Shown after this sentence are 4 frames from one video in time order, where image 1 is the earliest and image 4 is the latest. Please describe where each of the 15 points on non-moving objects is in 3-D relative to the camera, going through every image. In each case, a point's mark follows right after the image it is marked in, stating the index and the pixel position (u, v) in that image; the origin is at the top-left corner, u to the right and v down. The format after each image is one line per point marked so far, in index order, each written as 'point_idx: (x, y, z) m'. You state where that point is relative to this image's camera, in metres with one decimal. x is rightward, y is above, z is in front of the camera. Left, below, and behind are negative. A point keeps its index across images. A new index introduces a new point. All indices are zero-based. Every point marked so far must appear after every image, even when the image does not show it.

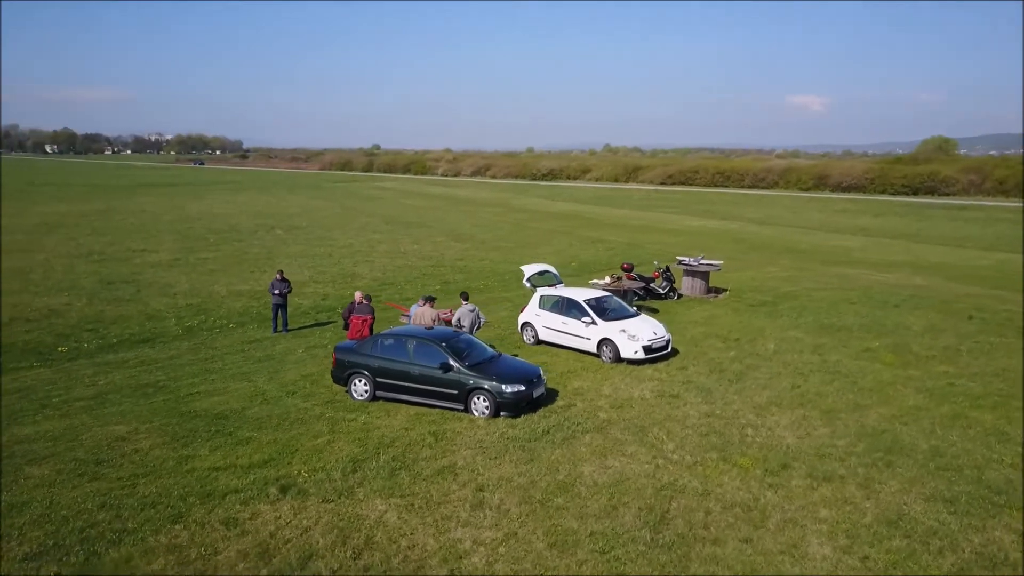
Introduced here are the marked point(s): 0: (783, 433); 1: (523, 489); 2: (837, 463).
0: (+3.7, -2.0, +11.4) m
1: (+0.1, -2.3, +9.5) m
2: (+4.1, -2.2, +10.3) m
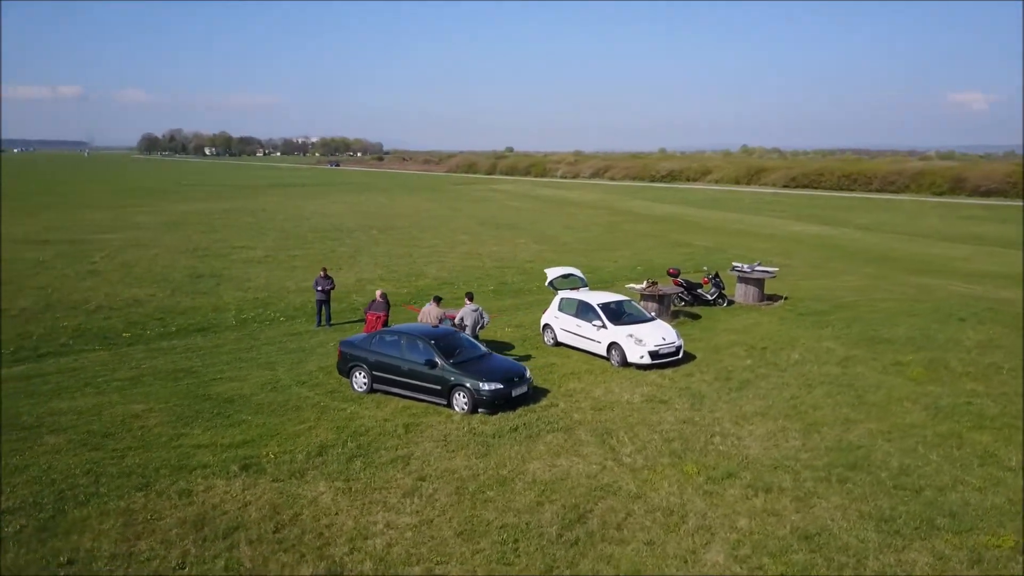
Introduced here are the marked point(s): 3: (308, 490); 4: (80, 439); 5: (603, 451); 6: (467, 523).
0: (+3.2, -2.1, +11.3) m
1: (-0.6, -2.3, +10.0) m
2: (+3.4, -2.3, +10.2) m
3: (-2.4, -2.4, +9.6) m
4: (-5.9, -2.1, +11.3) m
5: (+1.2, -2.2, +11.0) m
6: (-0.5, -2.5, +8.9) m
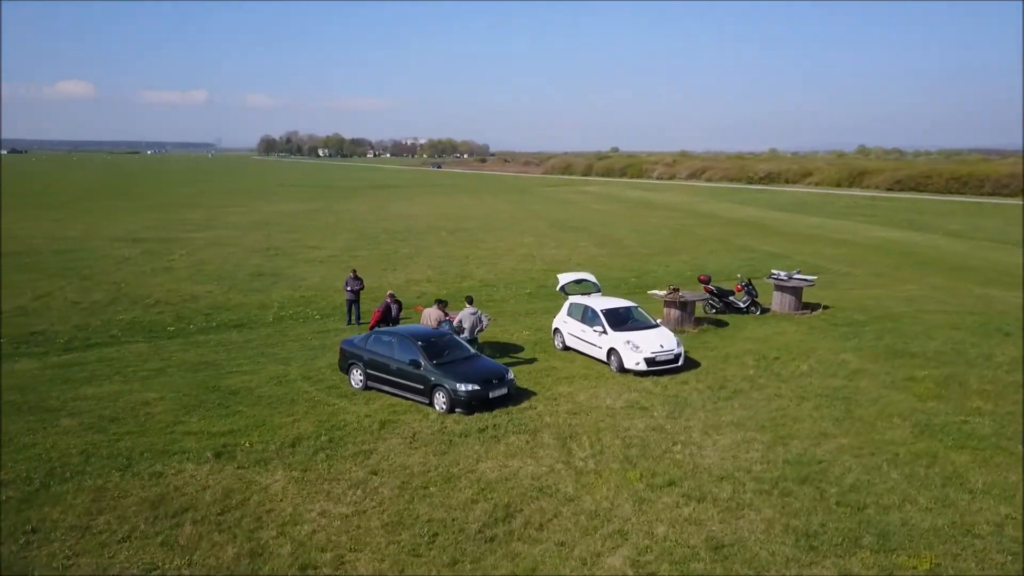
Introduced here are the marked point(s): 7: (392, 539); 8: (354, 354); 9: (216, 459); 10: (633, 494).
0: (+2.7, -2.3, +11.3) m
1: (-1.3, -2.4, +10.5) m
2: (+2.7, -2.4, +10.2) m
3: (-3.1, -2.4, +10.4) m
4: (-6.4, -2.0, +12.5) m
5: (+0.6, -2.3, +11.3) m
6: (-1.3, -2.6, +9.5) m
7: (-1.3, -2.7, +8.9) m
8: (-2.8, -1.2, +14.4) m
9: (-3.9, -2.3, +11.0) m
10: (+1.5, -2.5, +10.0) m
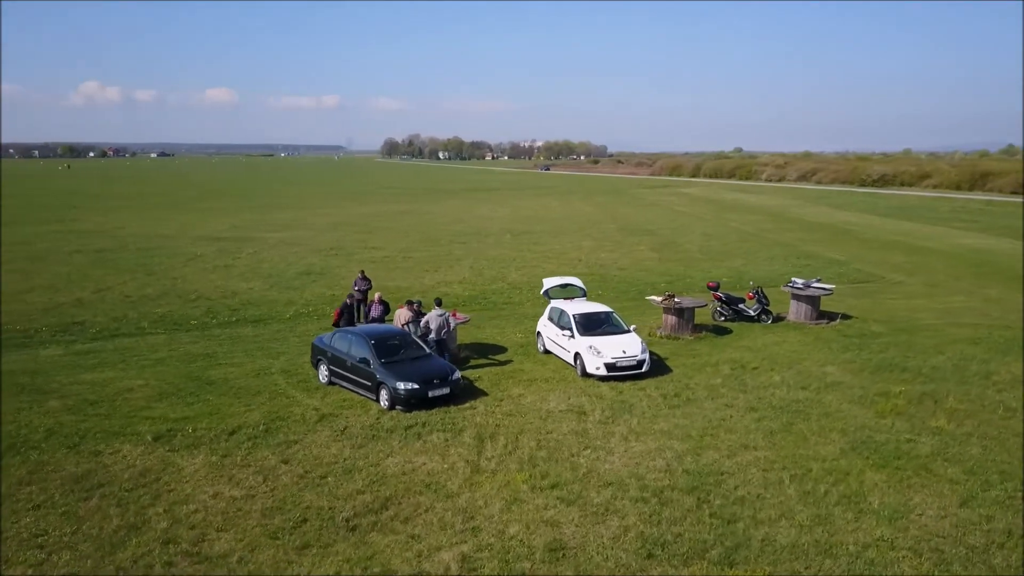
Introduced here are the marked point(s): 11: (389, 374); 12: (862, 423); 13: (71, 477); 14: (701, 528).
0: (+1.4, -2.4, +11.4) m
1: (-2.7, -2.4, +11.2) m
2: (+1.2, -2.5, +10.3) m
3: (-4.5, -2.4, +11.3) m
4: (-7.4, -2.0, +13.9) m
5: (-0.6, -2.3, +11.7) m
6: (-2.8, -2.6, +10.2) m
7: (-2.9, -2.7, +9.6) m
8: (-3.5, -1.2, +15.3) m
9: (-5.2, -2.2, +12.0) m
10: (0.0, -2.6, +10.2) m
11: (-2.0, -1.4, +13.7) m
12: (+5.5, -2.1, +13.0) m
13: (-5.7, -2.5, +10.8) m
14: (+2.2, -2.7, +9.4) m
